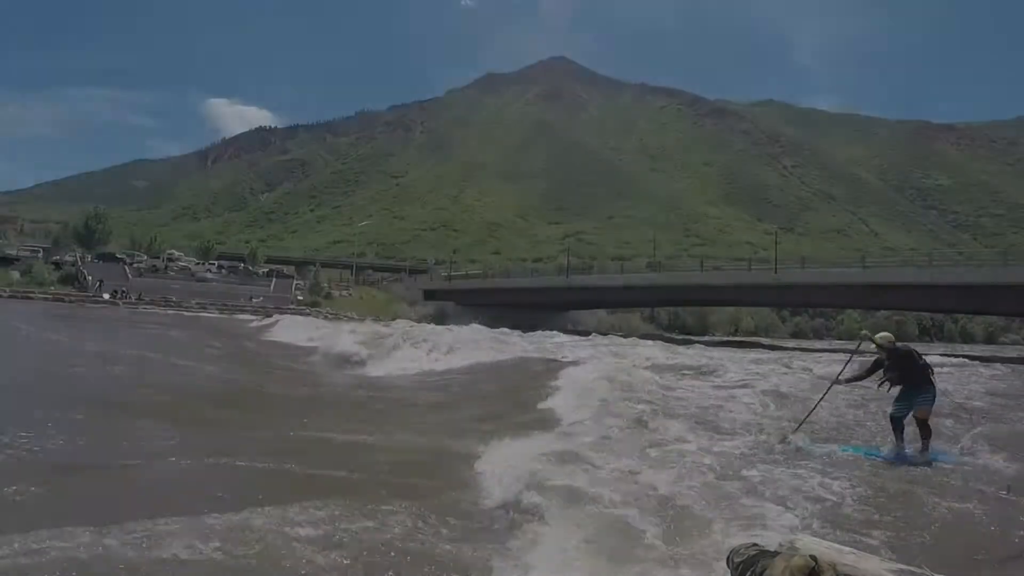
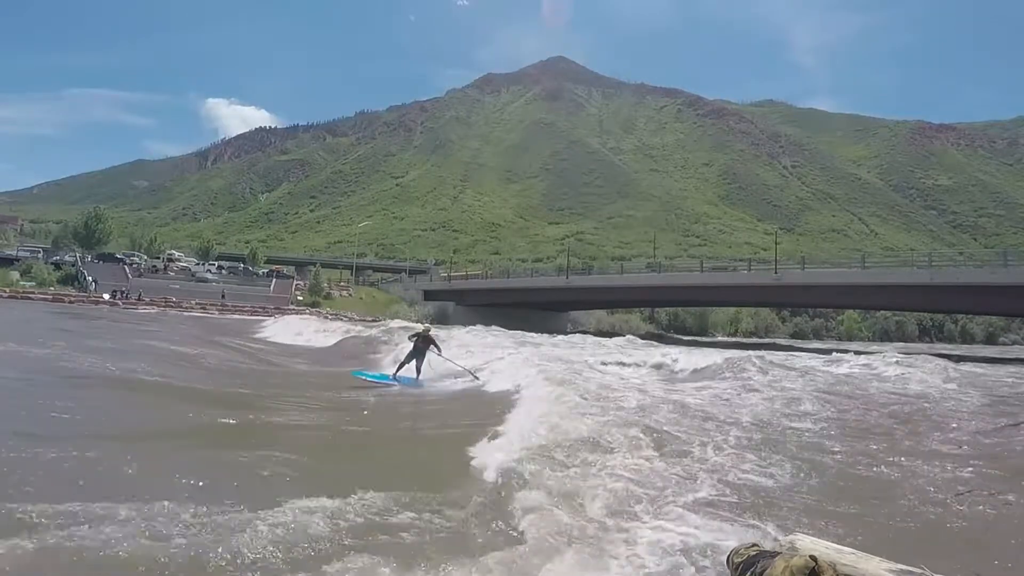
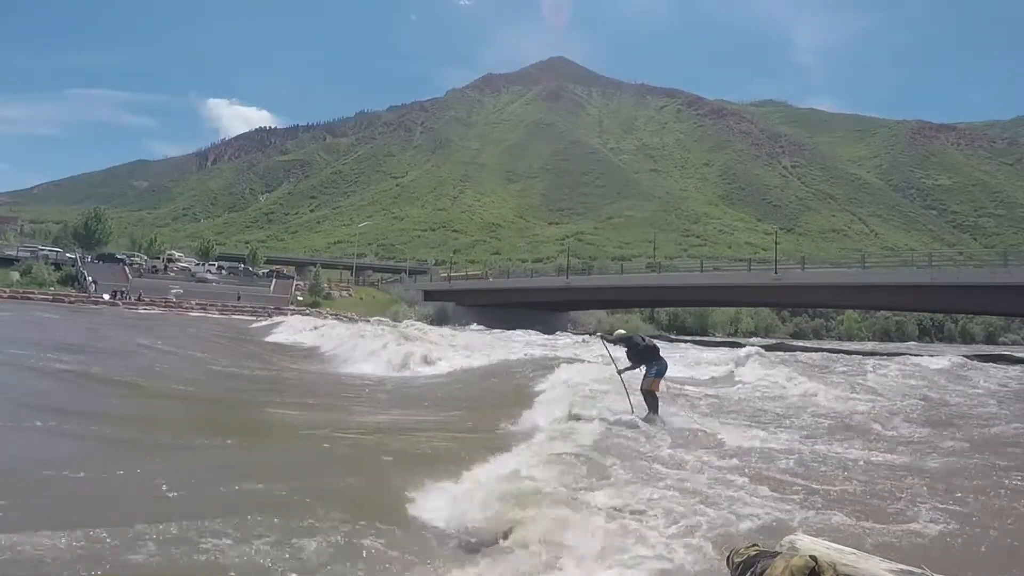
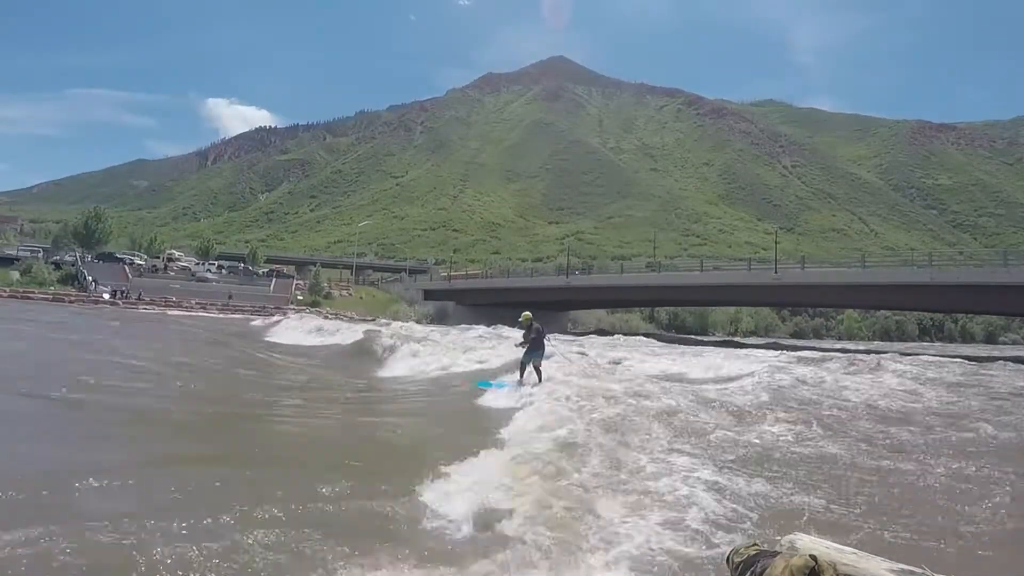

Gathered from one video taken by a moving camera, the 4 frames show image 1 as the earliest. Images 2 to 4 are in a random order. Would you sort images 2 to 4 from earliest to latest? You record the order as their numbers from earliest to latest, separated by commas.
3, 4, 2
